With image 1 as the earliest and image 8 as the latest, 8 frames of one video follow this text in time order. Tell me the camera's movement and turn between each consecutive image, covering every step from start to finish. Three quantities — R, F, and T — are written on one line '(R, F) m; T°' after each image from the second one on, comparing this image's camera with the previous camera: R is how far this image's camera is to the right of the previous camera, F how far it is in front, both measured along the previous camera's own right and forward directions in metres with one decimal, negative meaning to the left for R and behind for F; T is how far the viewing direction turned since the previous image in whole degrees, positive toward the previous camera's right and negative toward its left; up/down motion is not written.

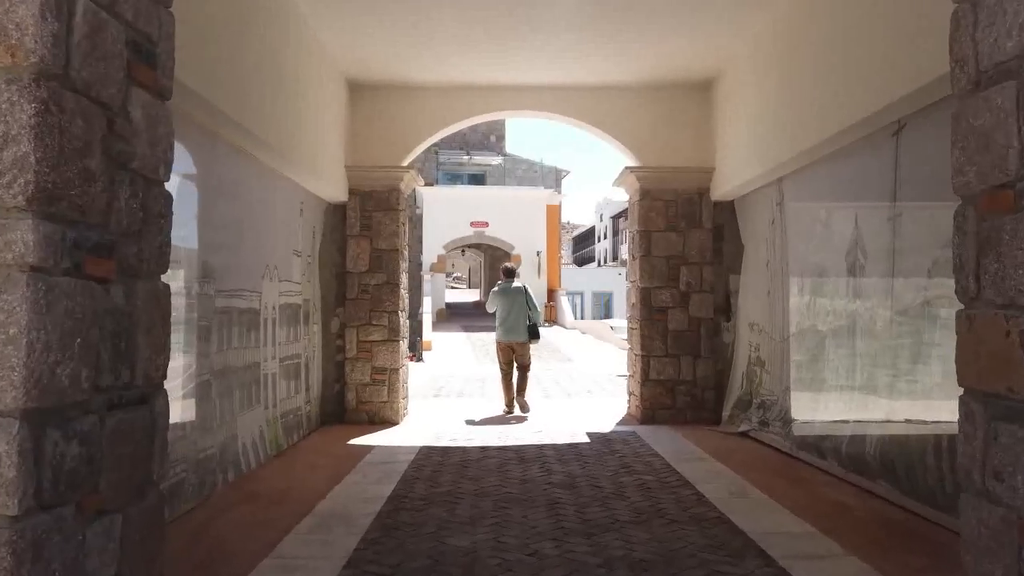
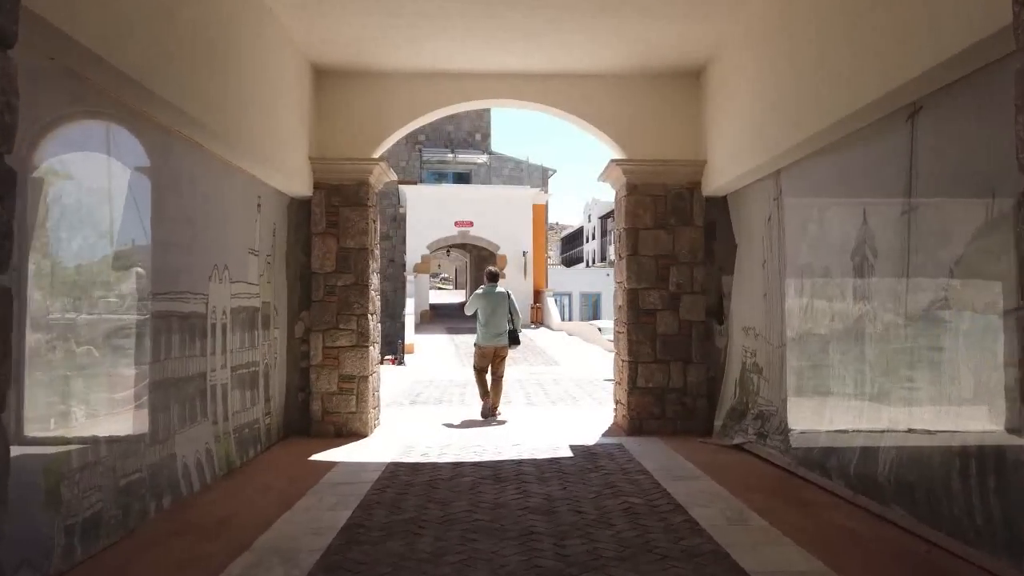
(+0.1, +0.5) m; +1°
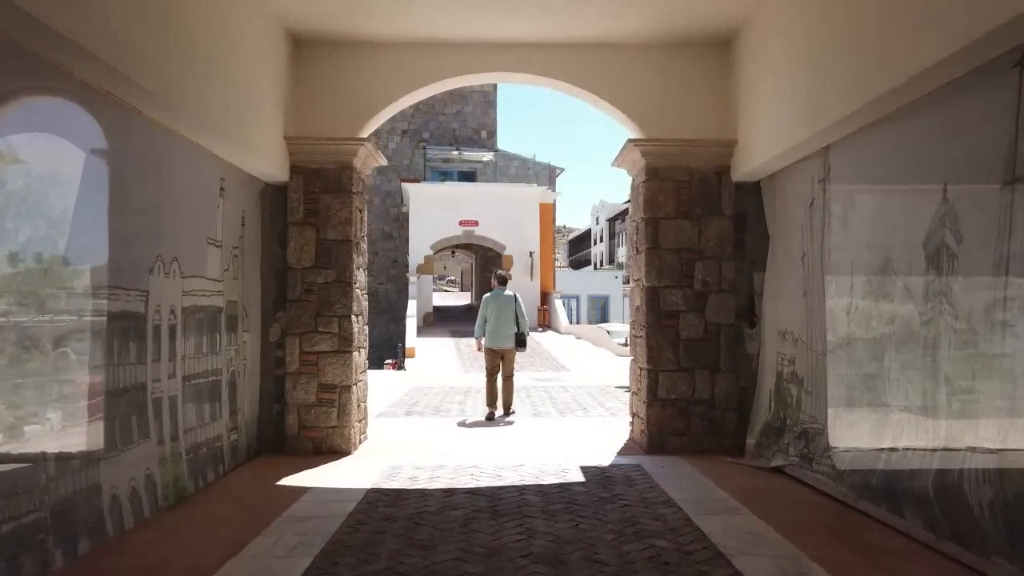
(0.0, +0.8) m; -1°
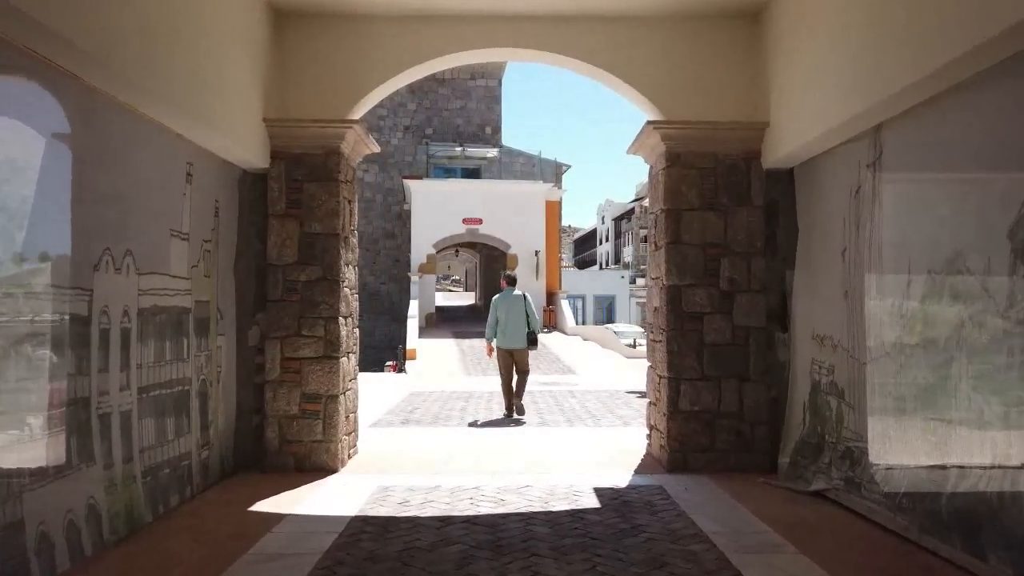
(0.0, +0.6) m; 0°
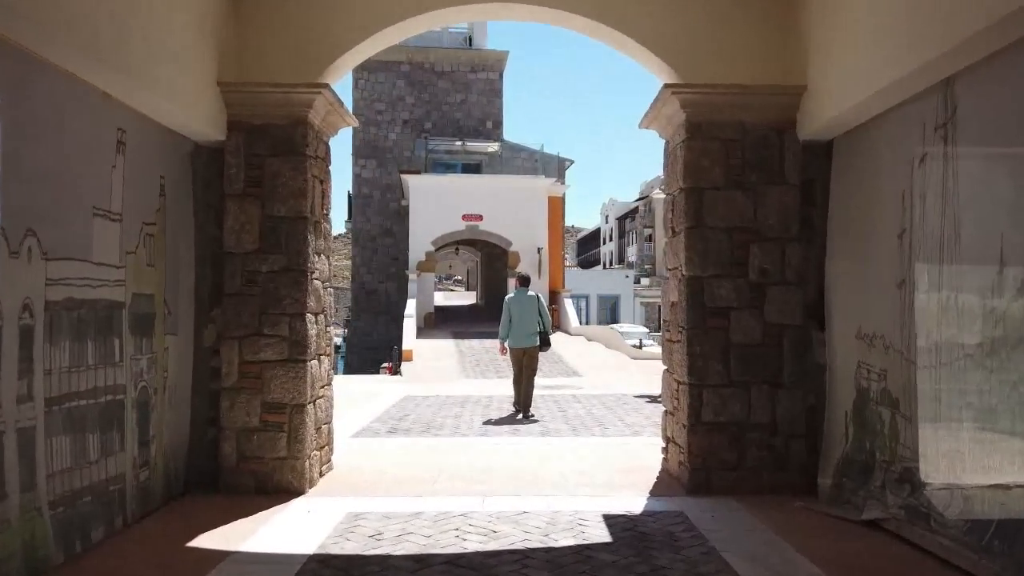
(0.0, +0.7) m; 0°
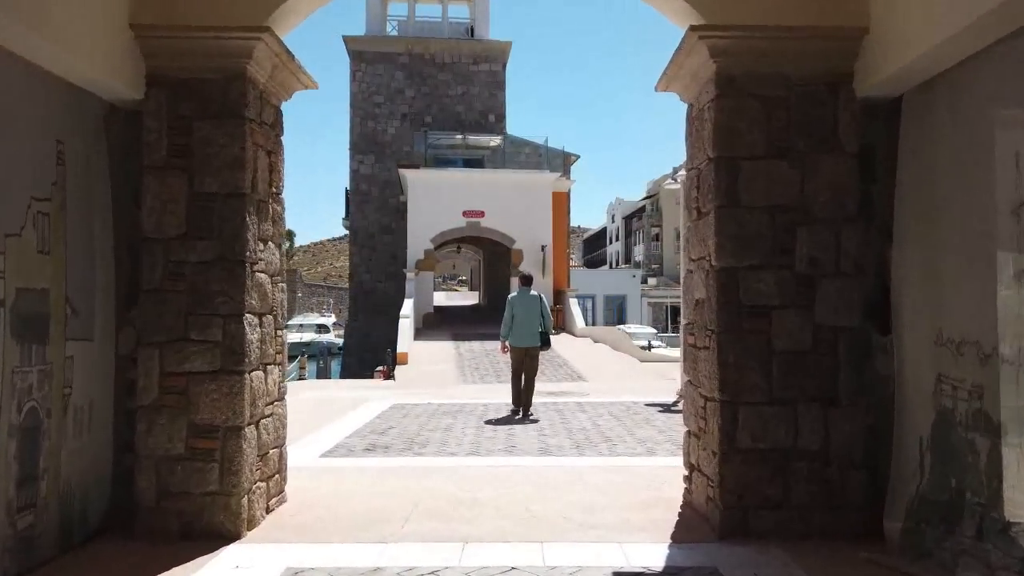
(+0.1, +0.8) m; 0°
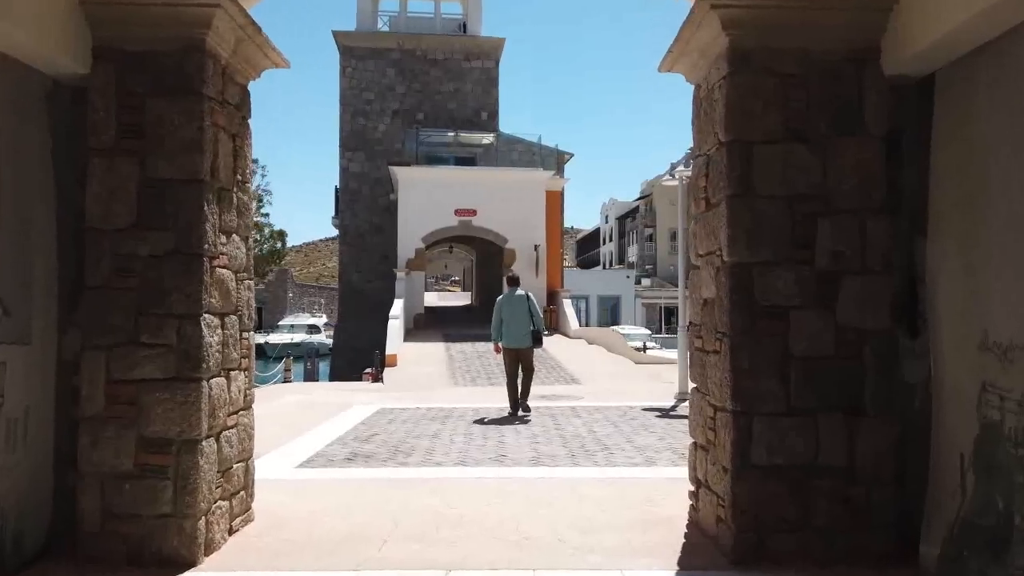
(0.0, +0.4) m; +1°
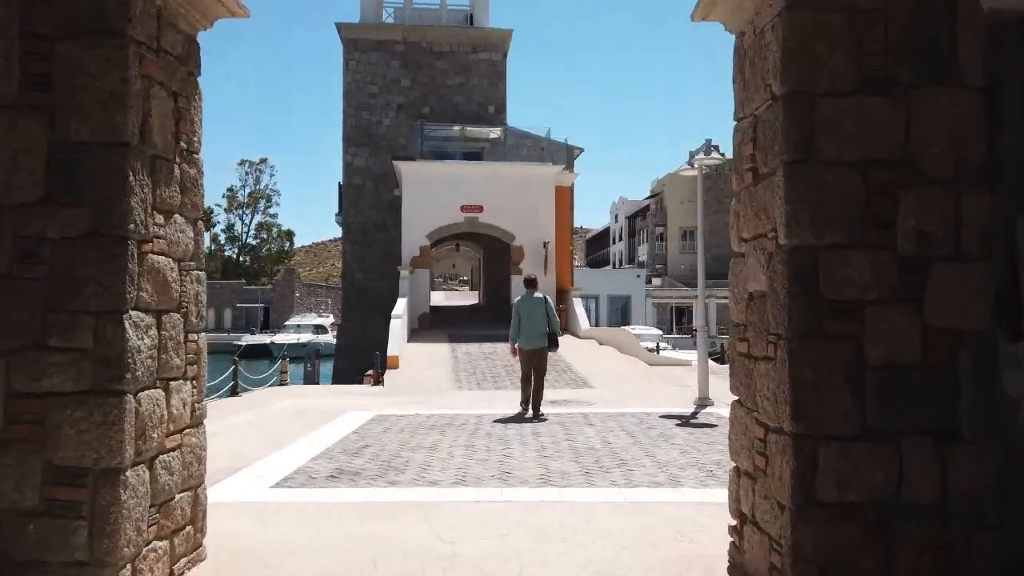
(0.0, +0.6) m; -1°
